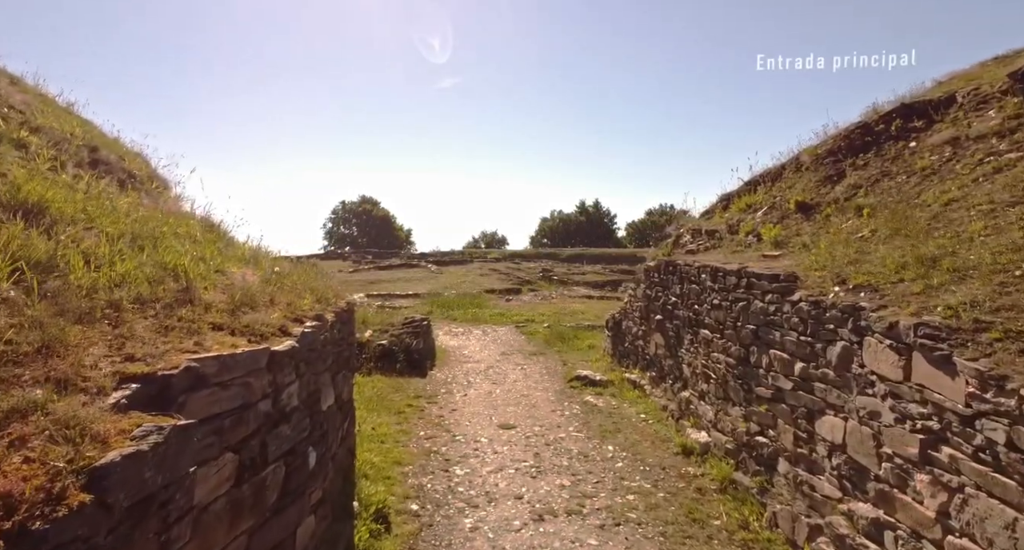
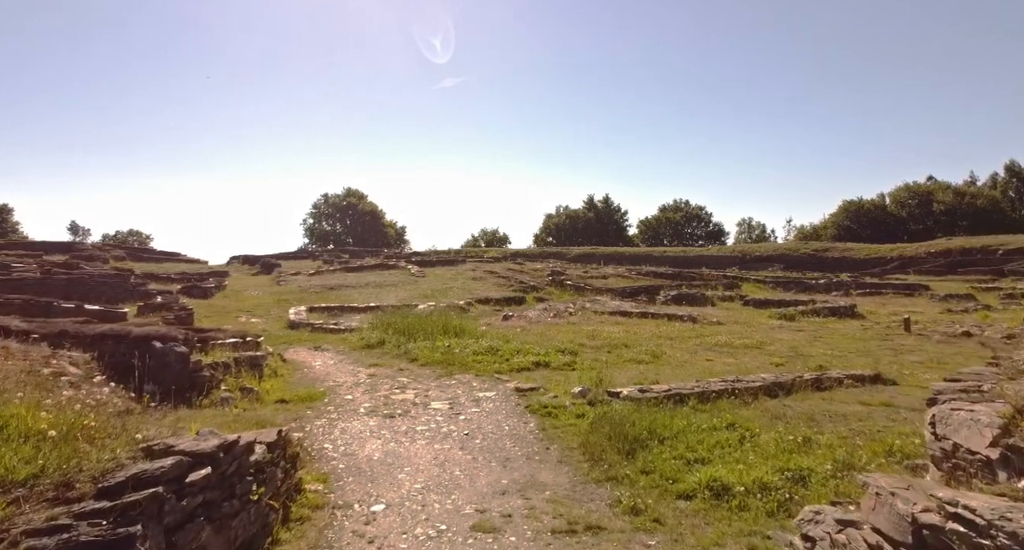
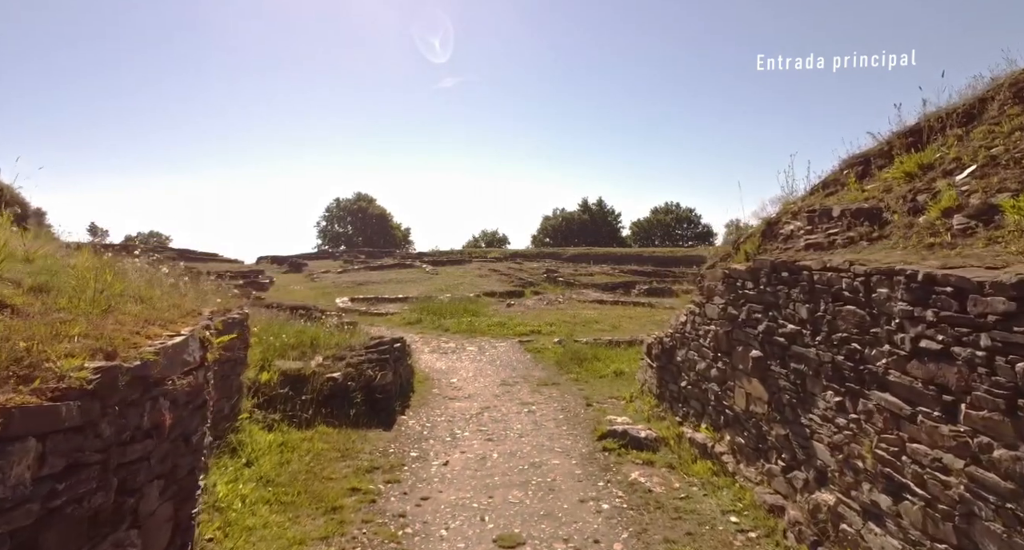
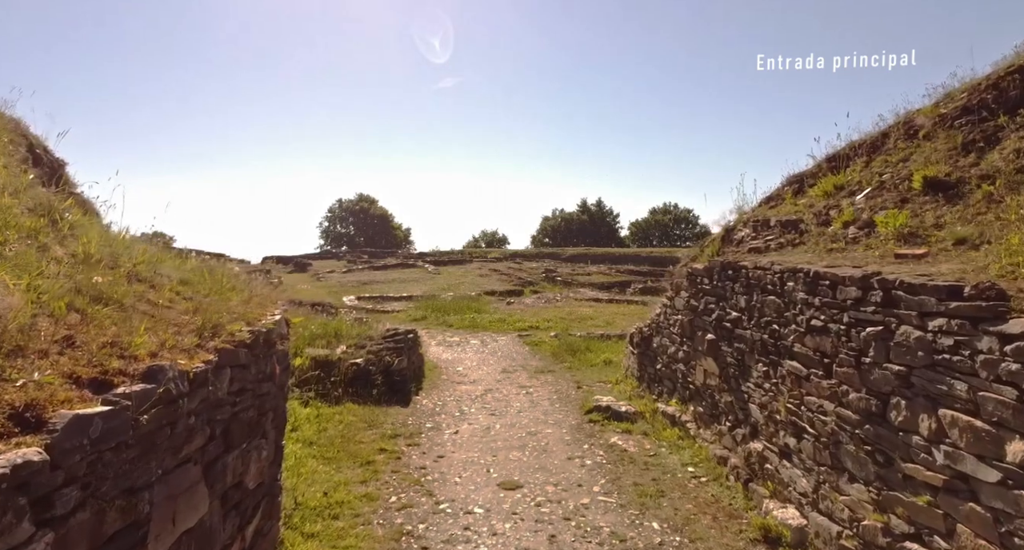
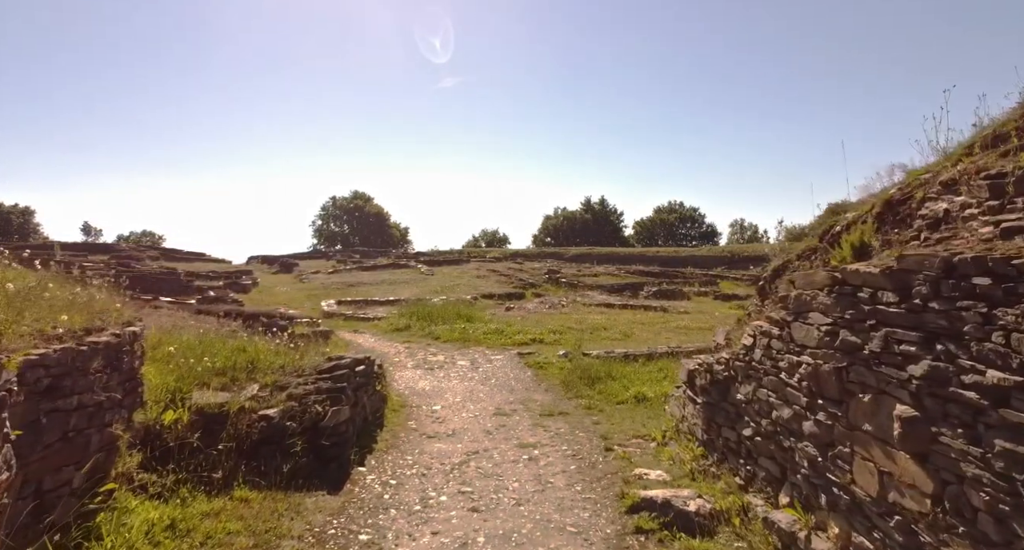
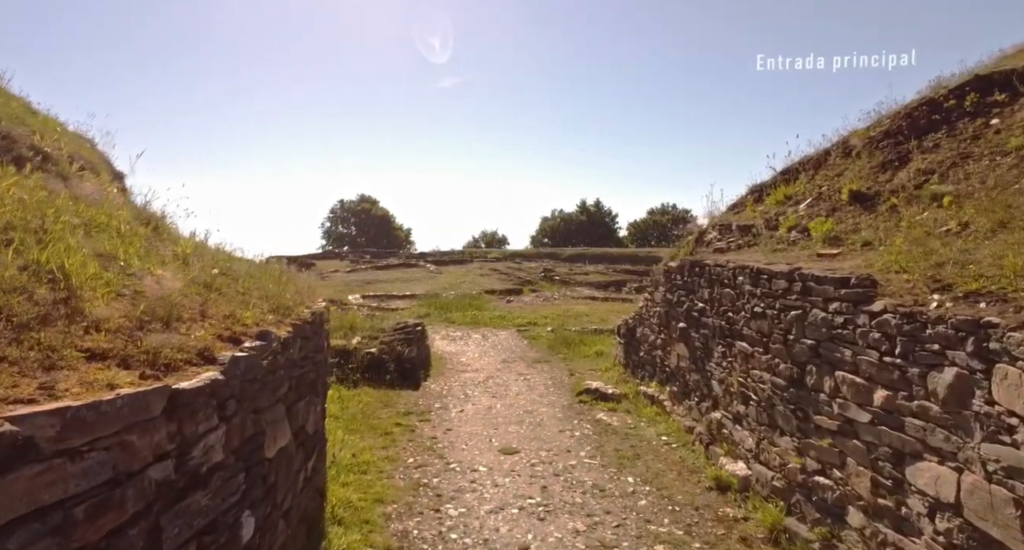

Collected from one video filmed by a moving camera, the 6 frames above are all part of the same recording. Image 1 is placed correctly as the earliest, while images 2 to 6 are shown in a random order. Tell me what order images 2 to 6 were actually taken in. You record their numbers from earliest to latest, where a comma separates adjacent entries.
6, 4, 3, 5, 2
